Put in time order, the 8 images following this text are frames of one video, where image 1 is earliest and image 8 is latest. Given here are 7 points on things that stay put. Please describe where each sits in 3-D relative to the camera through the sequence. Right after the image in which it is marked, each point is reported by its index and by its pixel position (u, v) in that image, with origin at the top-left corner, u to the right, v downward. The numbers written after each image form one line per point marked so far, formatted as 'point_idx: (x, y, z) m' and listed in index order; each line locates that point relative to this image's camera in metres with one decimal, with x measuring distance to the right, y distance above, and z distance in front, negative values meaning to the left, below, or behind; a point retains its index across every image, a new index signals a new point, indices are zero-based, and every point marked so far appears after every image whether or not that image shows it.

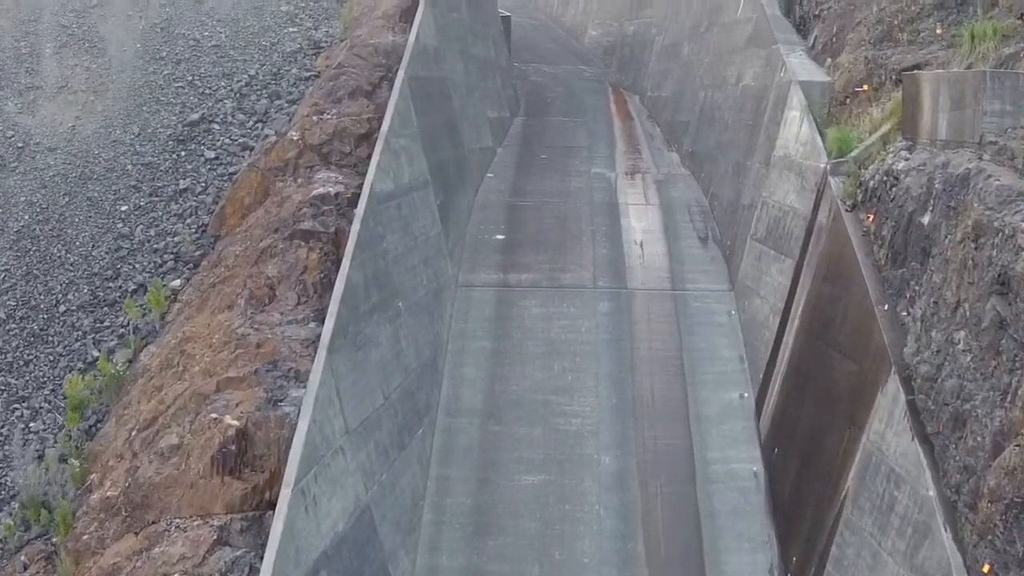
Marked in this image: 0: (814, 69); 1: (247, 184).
0: (+7.1, +5.2, +12.0) m
1: (-5.8, +2.3, +11.3) m
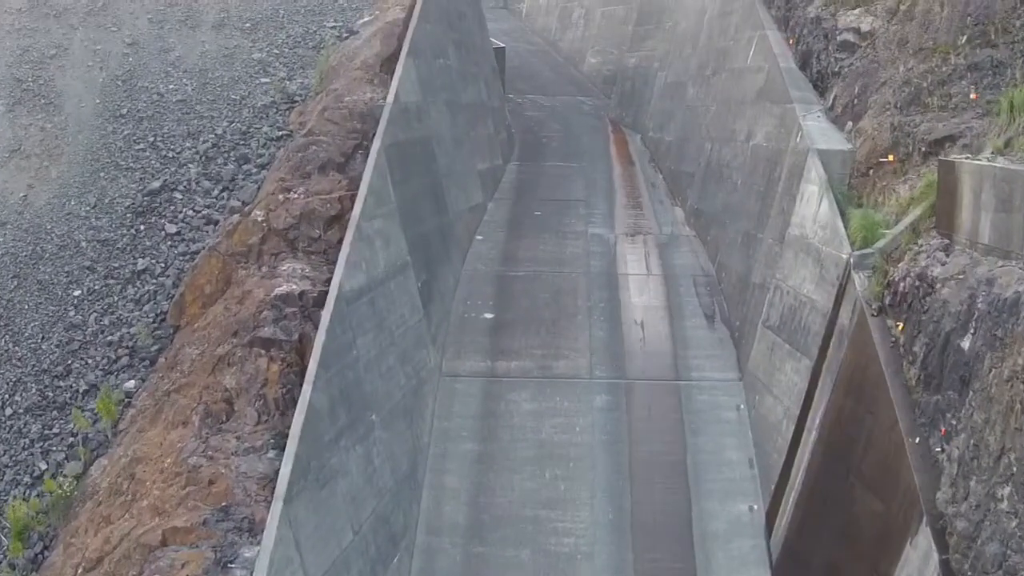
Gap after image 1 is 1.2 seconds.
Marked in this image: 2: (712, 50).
0: (+6.8, +3.3, +10.9) m
1: (-6.1, +0.4, +10.3) m
2: (+5.8, +6.9, +14.9) m
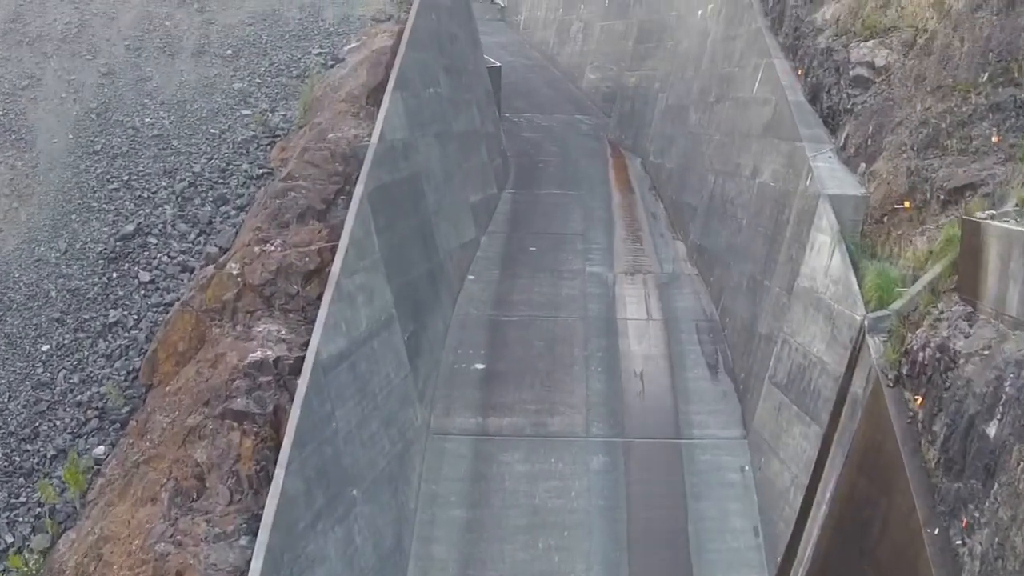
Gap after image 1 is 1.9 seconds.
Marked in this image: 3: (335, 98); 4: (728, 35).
0: (+6.7, +2.2, +10.2) m
1: (-6.3, -0.7, +9.7) m
2: (+5.6, +5.9, +14.2) m
3: (-4.2, +4.6, +12.3) m
4: (+5.9, +6.9, +14.1) m
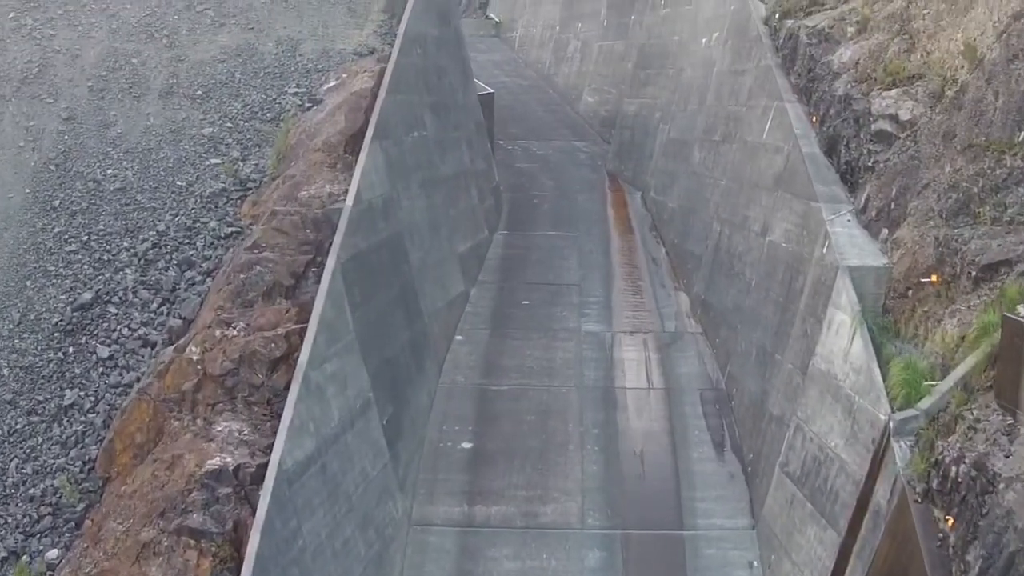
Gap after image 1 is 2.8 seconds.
0: (+6.4, +0.8, +9.3) m
1: (-6.5, -2.2, +8.9) m
2: (+5.4, +4.5, +13.3) m
3: (-4.5, +3.1, +11.4) m
4: (+5.7, +5.6, +13.2) m
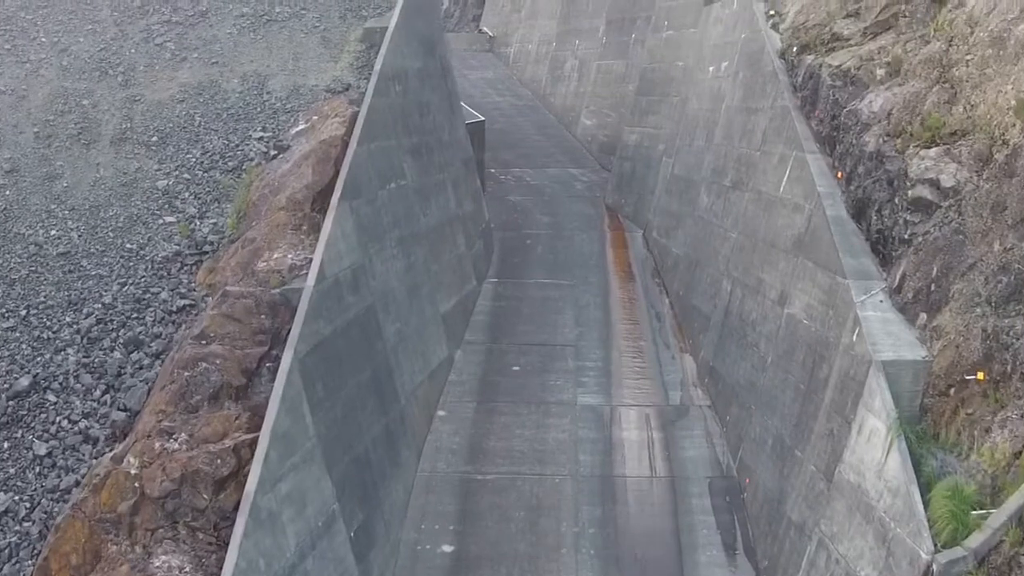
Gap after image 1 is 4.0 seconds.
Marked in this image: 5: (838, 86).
0: (+6.1, -0.6, +8.1) m
1: (-6.7, -3.7, +7.9) m
2: (+5.1, +3.1, +12.0) m
3: (-4.7, +1.7, +10.2) m
4: (+5.4, +4.2, +11.9) m
5: (+6.3, +3.9, +10.0) m
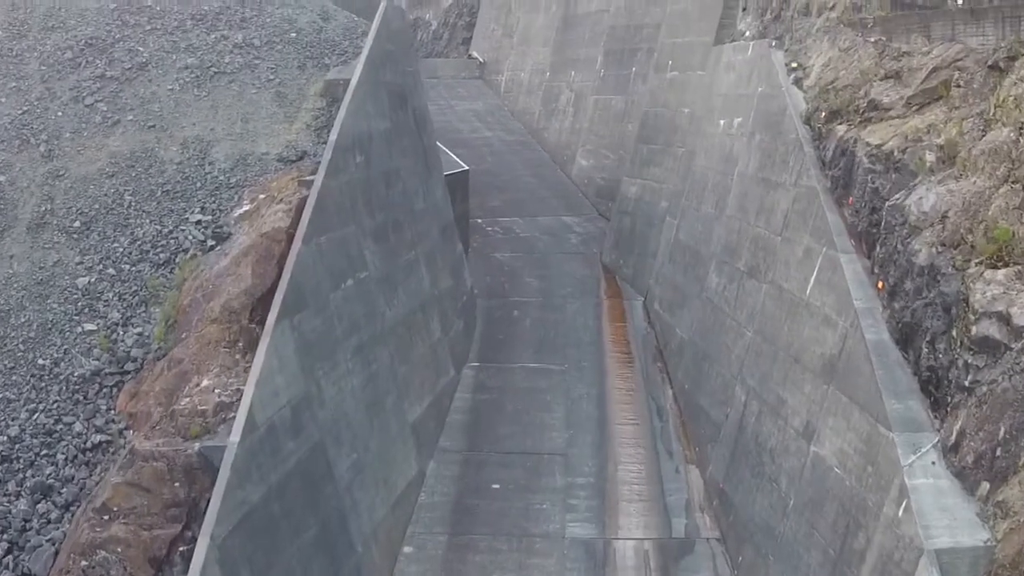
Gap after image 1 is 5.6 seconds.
0: (+5.7, -2.7, +6.6) m
1: (-7.2, -5.9, +6.5) m
2: (+4.7, +1.1, +10.4) m
3: (-5.2, -0.4, +8.7) m
4: (+5.0, +2.2, +10.2) m
5: (+5.9, +1.9, +8.3) m
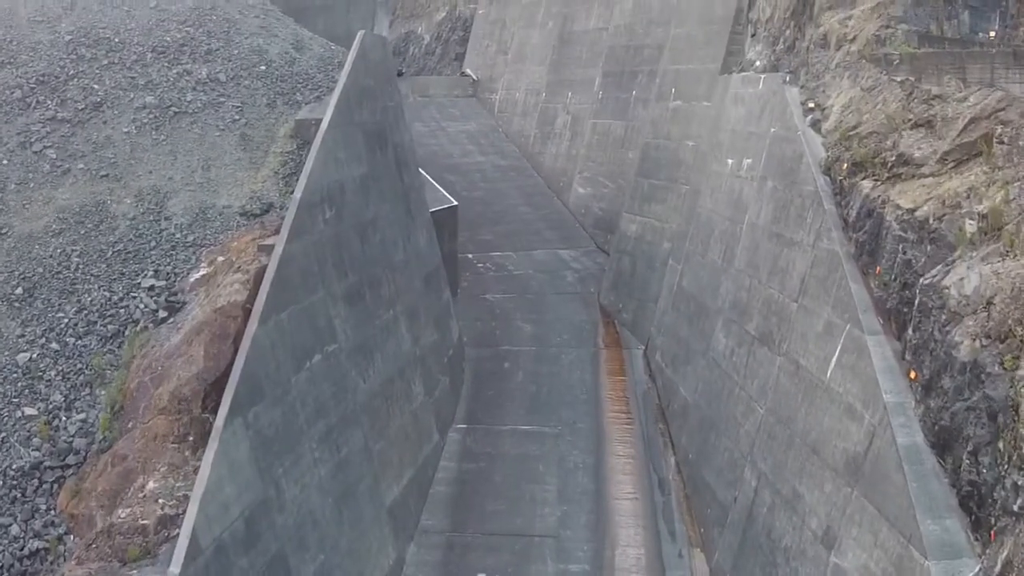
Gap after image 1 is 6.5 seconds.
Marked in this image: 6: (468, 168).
0: (+5.5, -4.0, +5.6) m
1: (-7.4, -7.2, +5.7) m
2: (+4.5, -0.1, +9.4) m
3: (-5.4, -1.7, +7.8) m
4: (+4.8, +1.0, +9.2) m
5: (+5.6, +0.7, +7.3) m
6: (-1.5, +4.1, +17.4) m
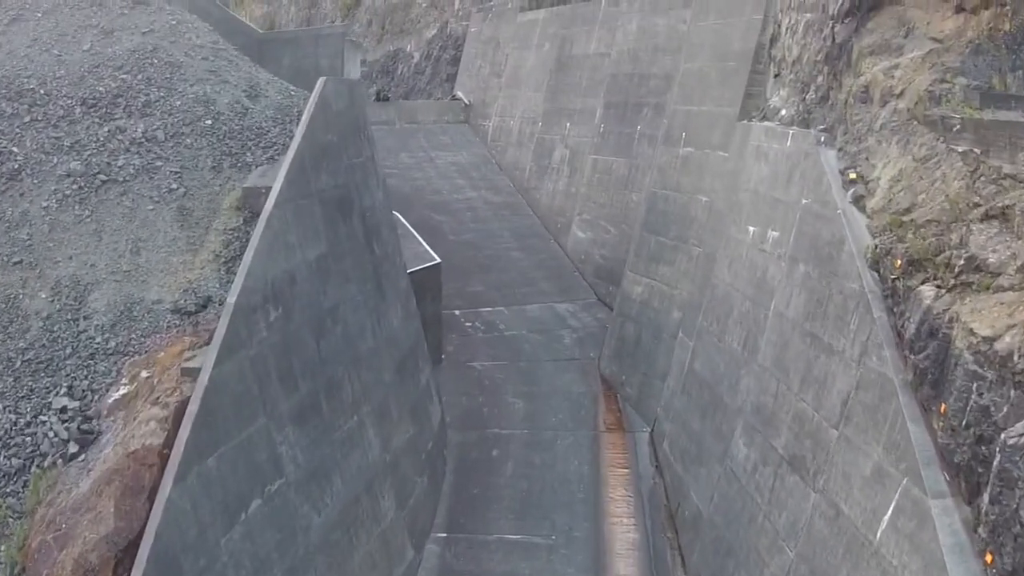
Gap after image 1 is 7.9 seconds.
0: (+5.2, -5.7, +4.2) m
1: (-7.7, -9.1, +4.5) m
2: (+4.2, -1.8, +7.9) m
3: (-5.7, -3.5, +6.5) m
4: (+4.5, -0.7, +7.7) m
5: (+5.3, -1.0, +5.8) m
6: (-1.7, +2.6, +15.9) m
